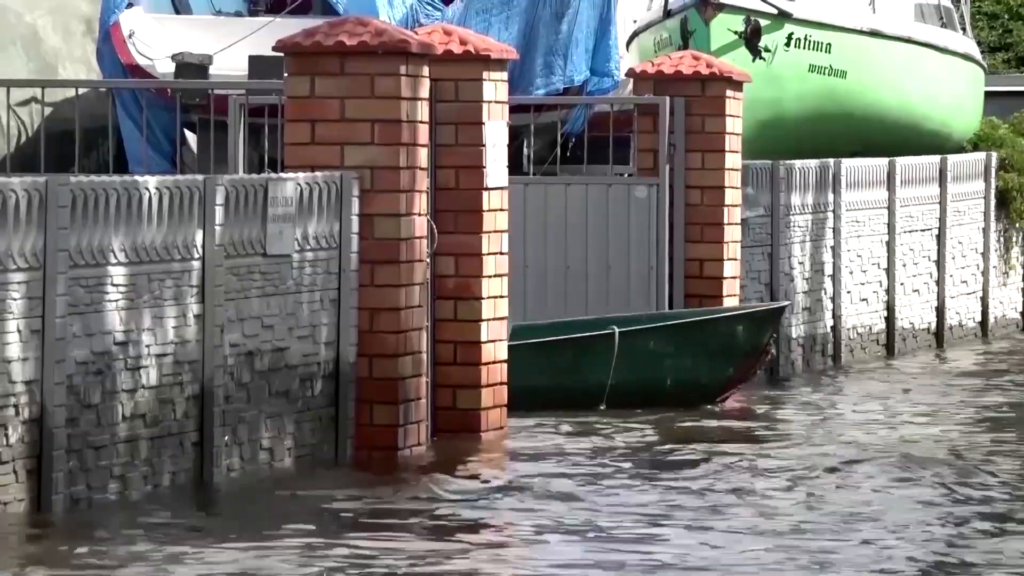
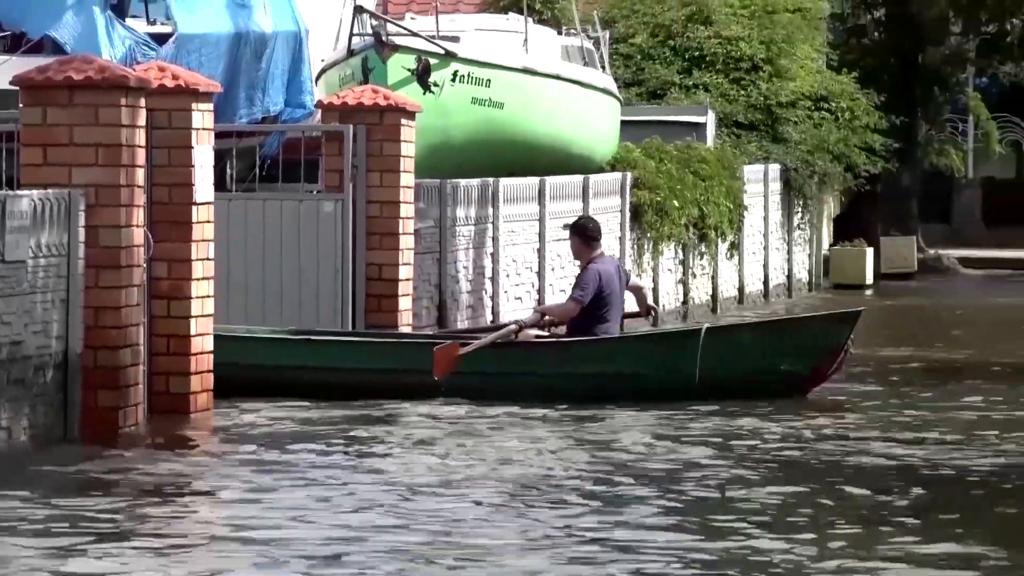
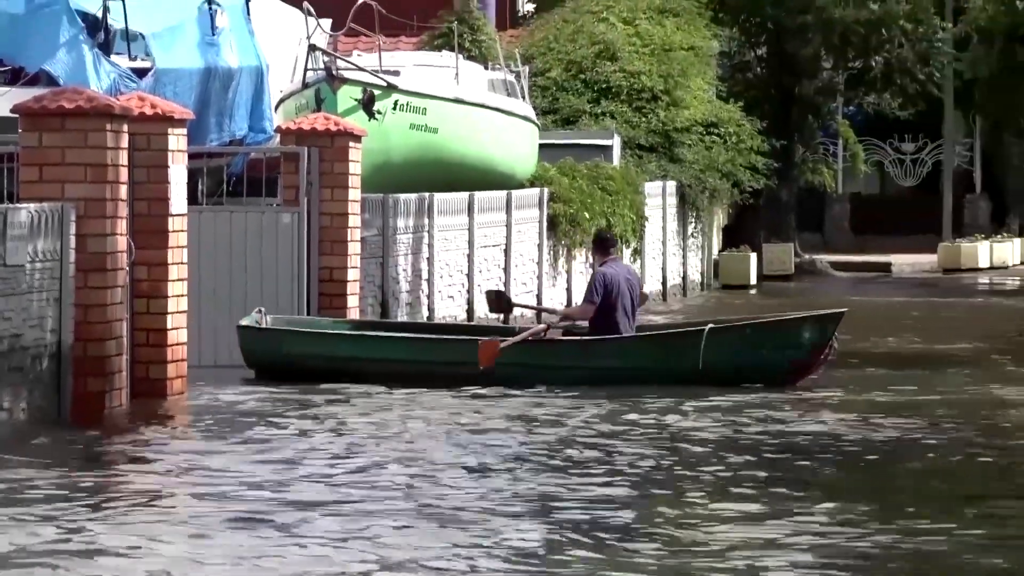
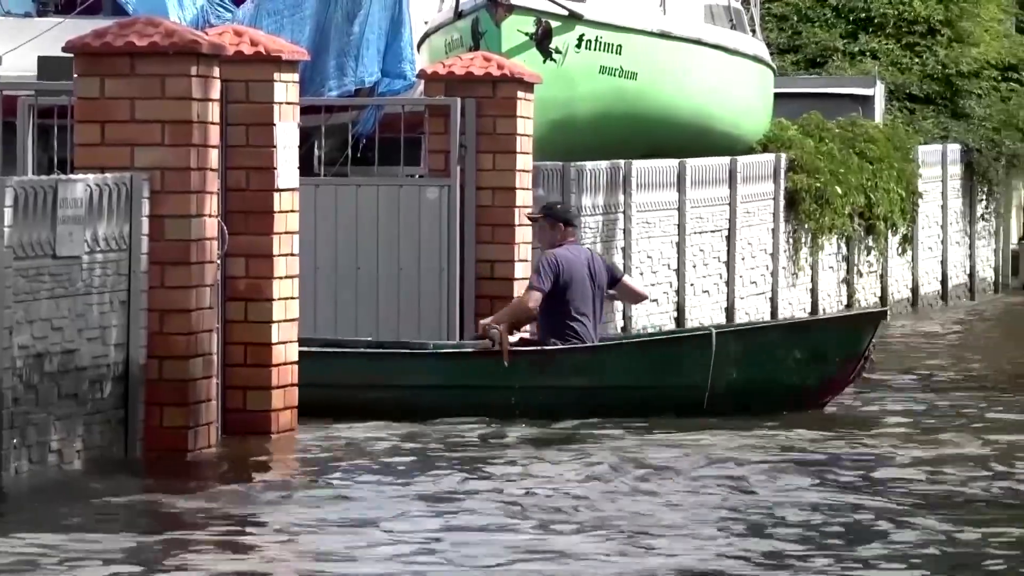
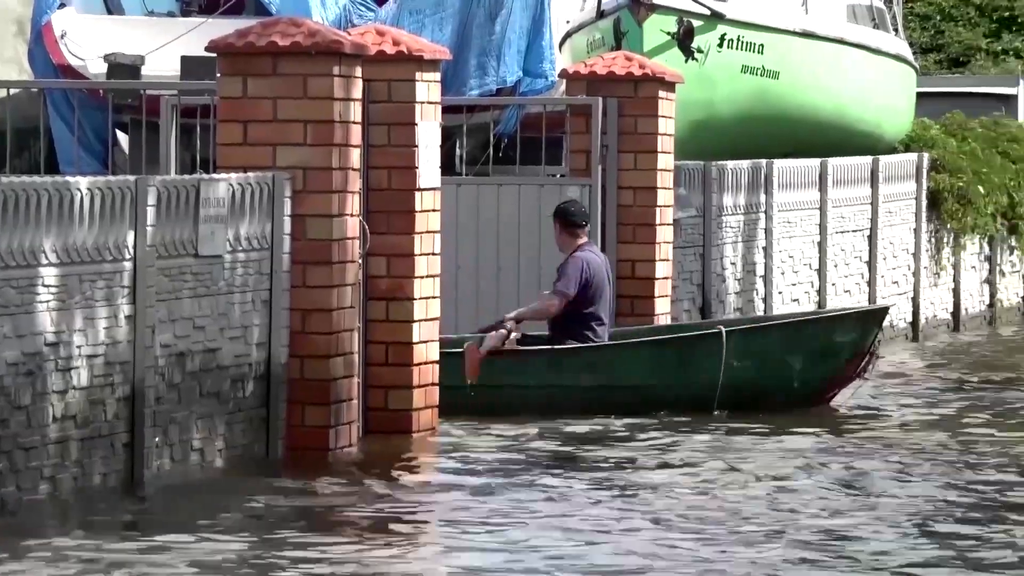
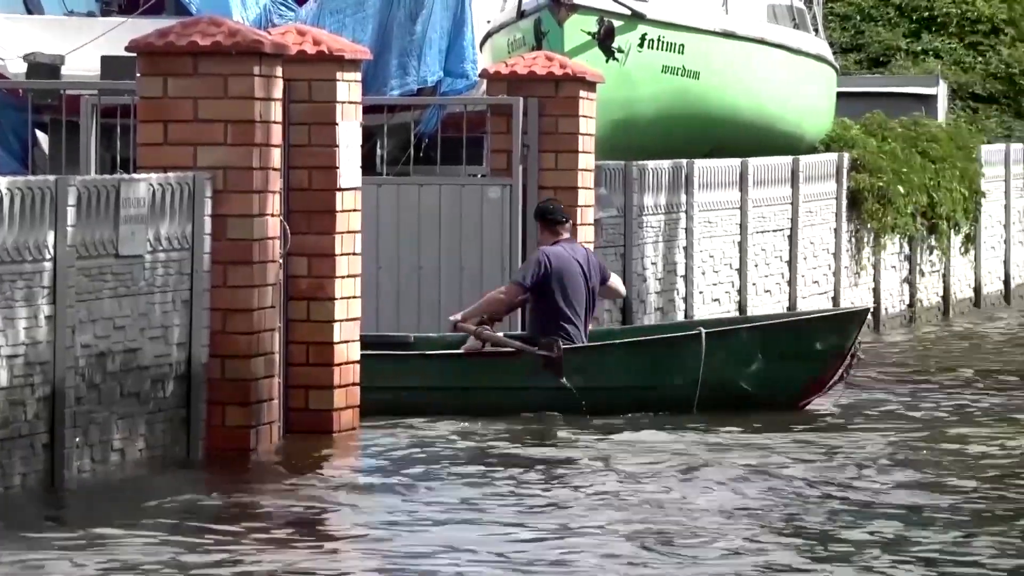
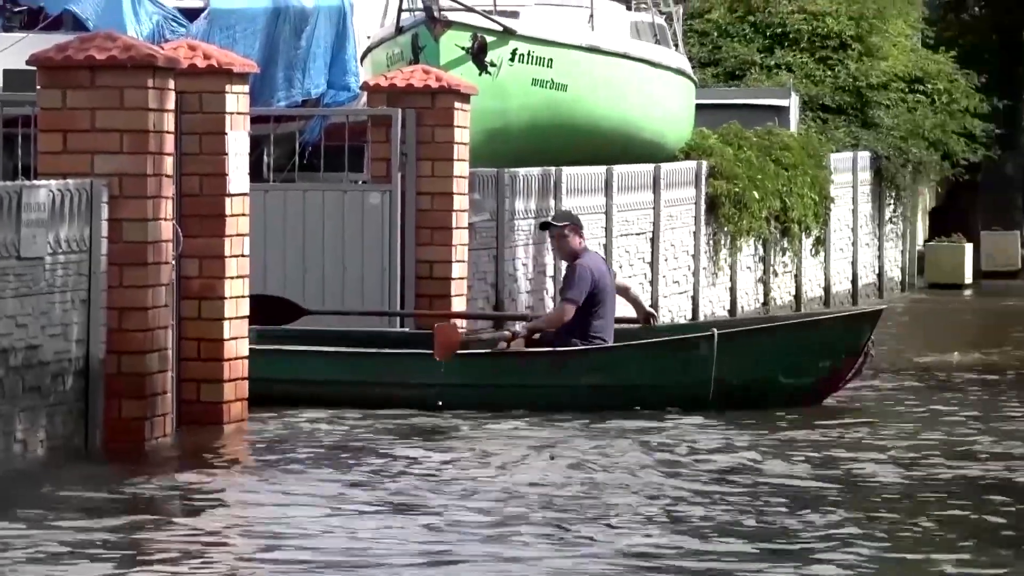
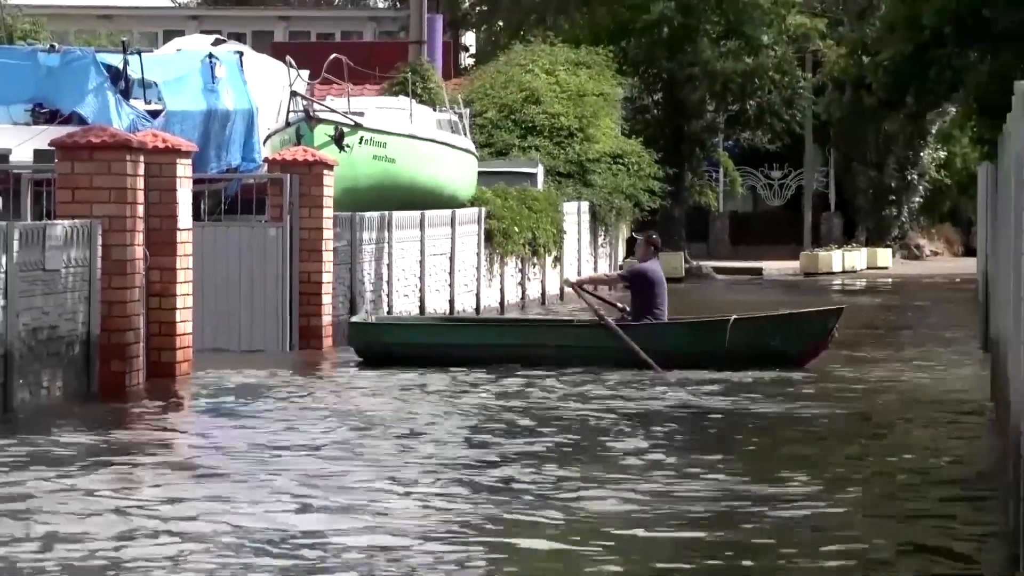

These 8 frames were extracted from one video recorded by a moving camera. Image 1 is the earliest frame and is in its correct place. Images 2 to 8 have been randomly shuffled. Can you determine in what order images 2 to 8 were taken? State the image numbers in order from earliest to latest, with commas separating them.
5, 6, 4, 7, 2, 3, 8
